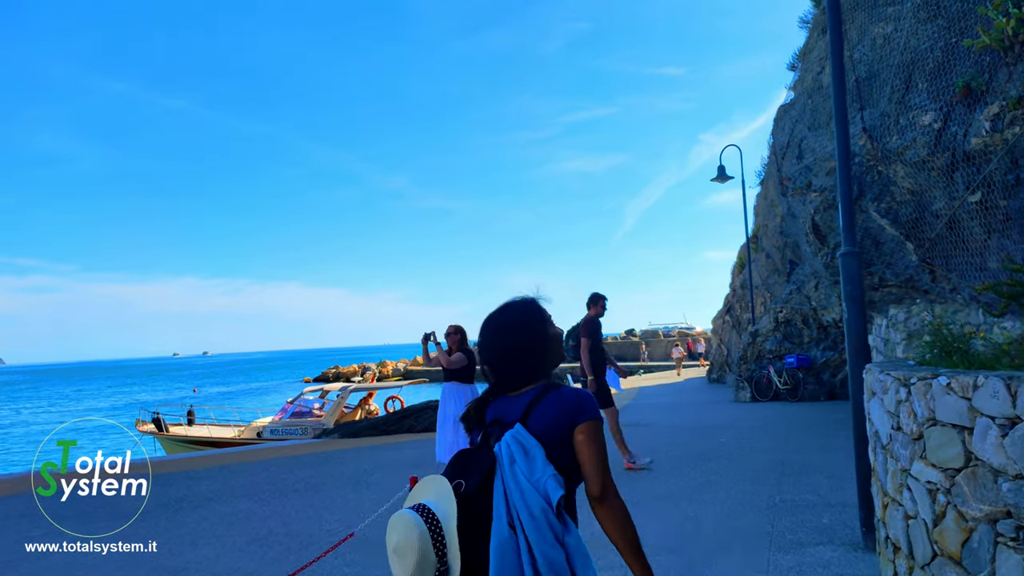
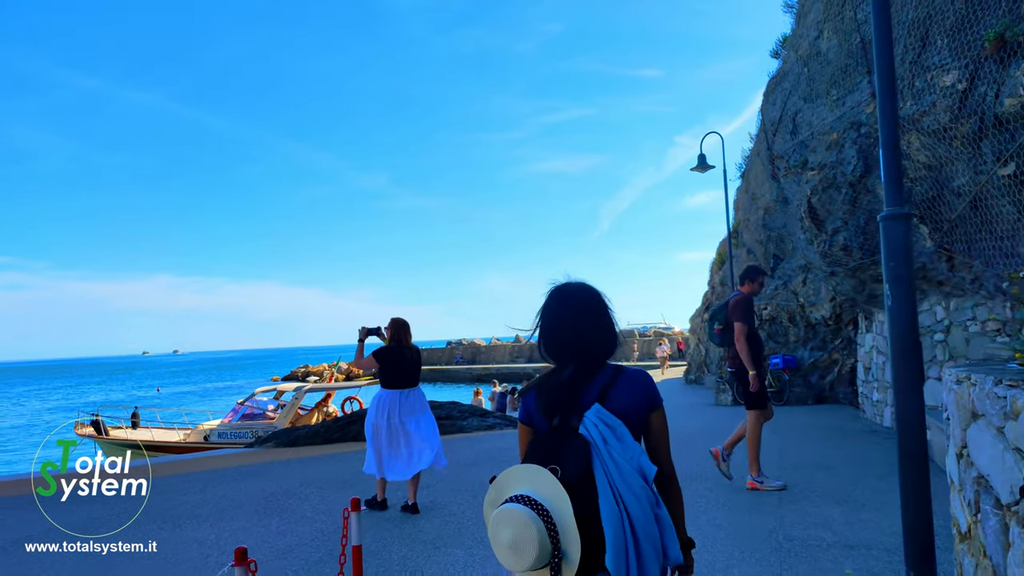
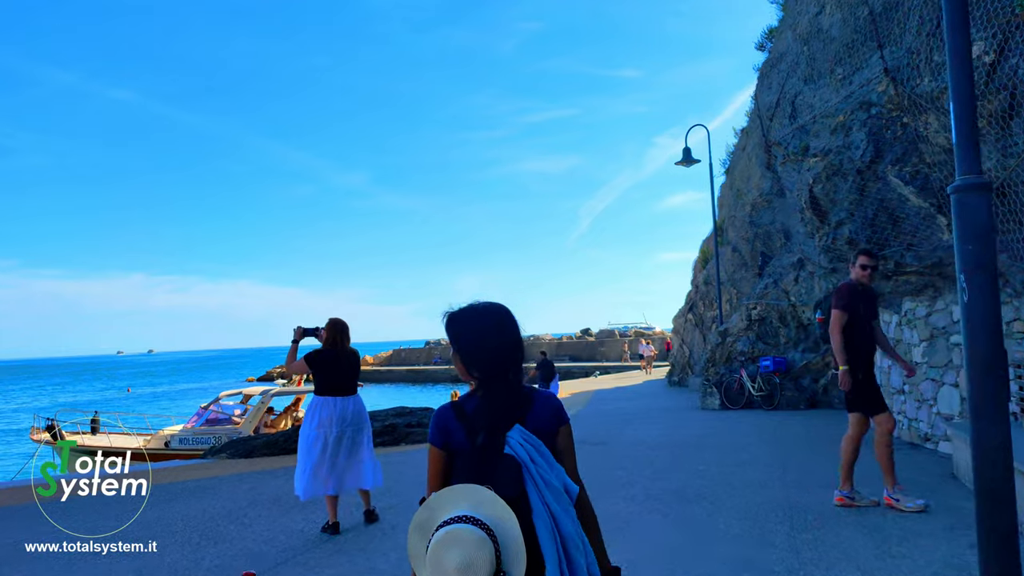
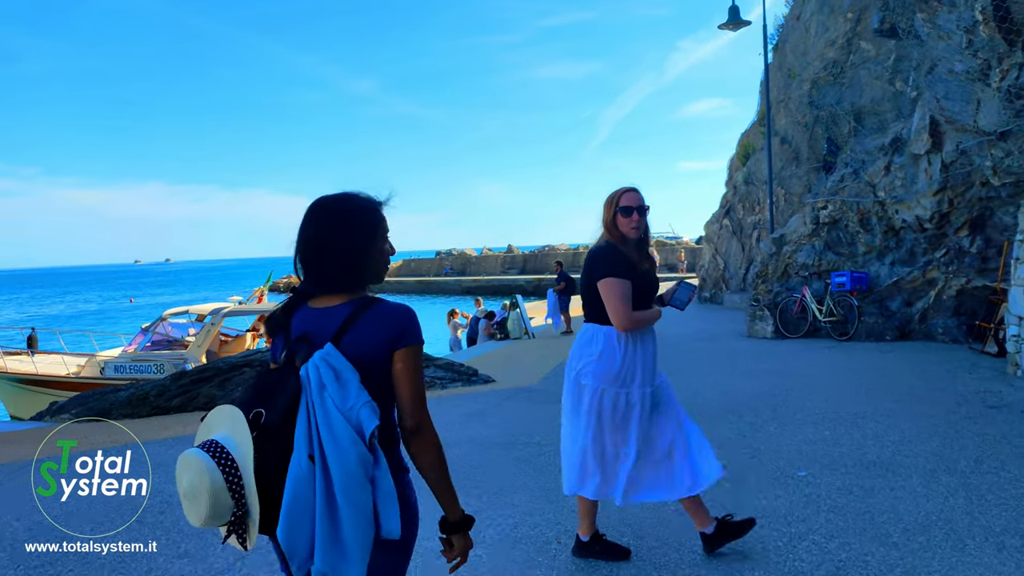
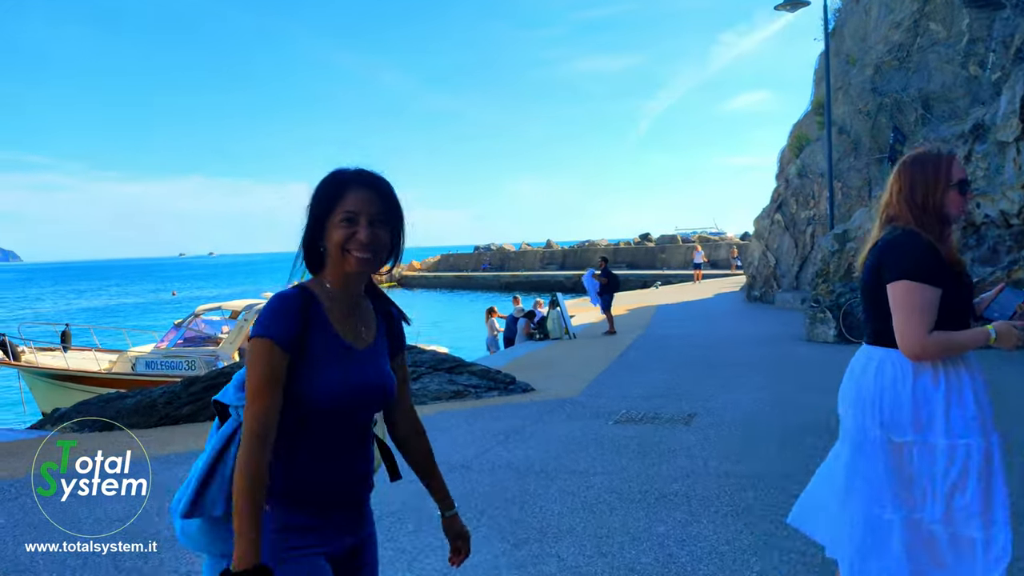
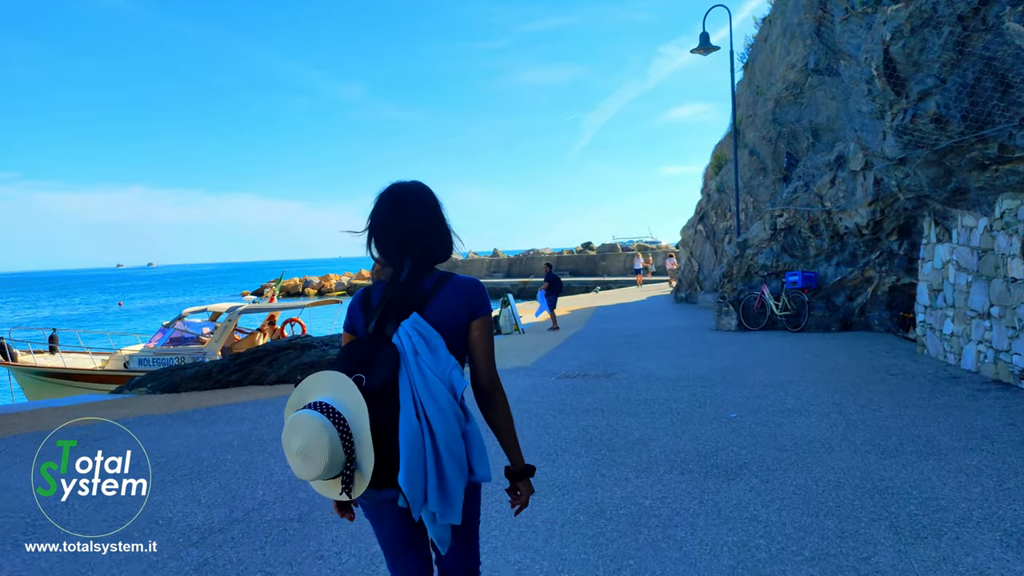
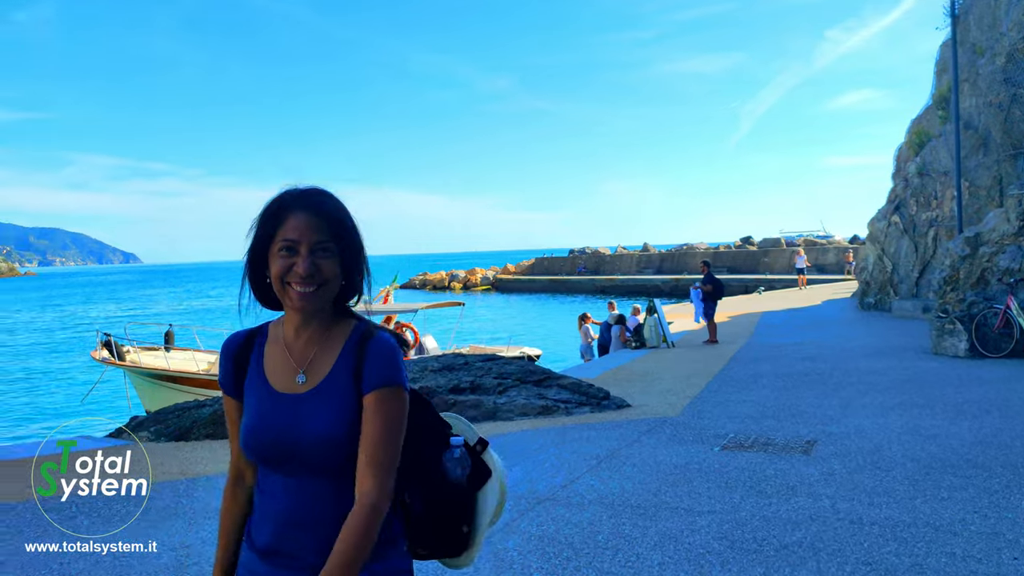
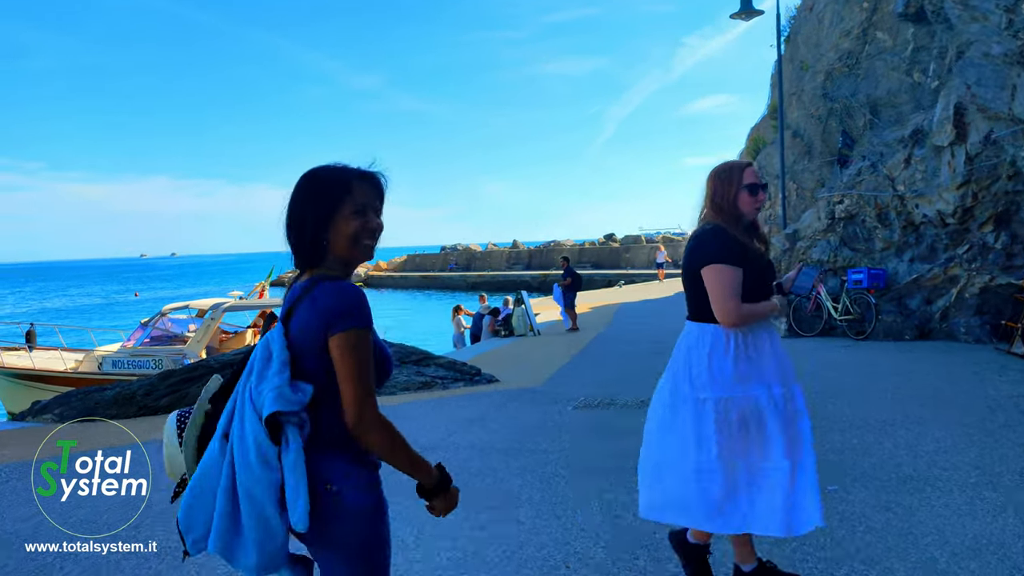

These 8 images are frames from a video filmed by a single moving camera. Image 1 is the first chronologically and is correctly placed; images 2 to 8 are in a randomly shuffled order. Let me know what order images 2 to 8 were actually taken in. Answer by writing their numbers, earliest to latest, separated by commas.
2, 3, 6, 4, 8, 5, 7
